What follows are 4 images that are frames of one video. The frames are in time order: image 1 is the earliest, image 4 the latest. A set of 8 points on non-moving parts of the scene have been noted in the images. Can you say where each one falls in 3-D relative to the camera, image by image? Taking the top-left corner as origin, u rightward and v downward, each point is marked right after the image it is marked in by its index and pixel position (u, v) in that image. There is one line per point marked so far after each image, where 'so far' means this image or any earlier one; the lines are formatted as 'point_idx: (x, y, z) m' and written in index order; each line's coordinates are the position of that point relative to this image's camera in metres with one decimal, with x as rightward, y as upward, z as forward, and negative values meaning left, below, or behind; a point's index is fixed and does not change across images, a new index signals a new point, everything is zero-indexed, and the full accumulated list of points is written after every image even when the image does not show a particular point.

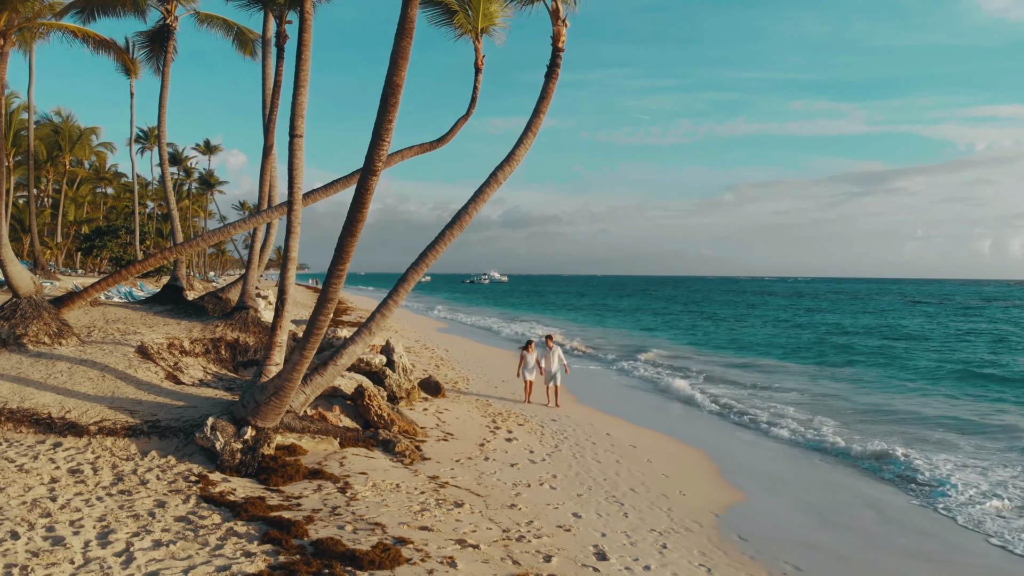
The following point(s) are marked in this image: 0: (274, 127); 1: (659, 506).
0: (-4.1, +2.7, +9.8) m
1: (+1.7, -2.6, +6.7) m
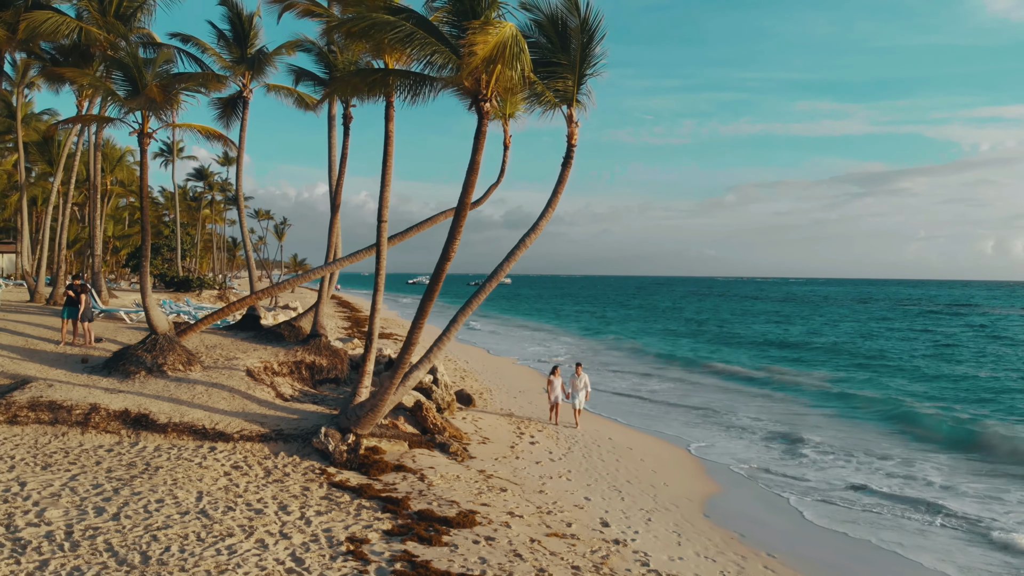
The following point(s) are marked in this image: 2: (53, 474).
0: (-3.6, +2.0, +12.1) m
1: (+2.2, -3.2, +9.0) m
2: (-5.6, -2.2, +6.9) m
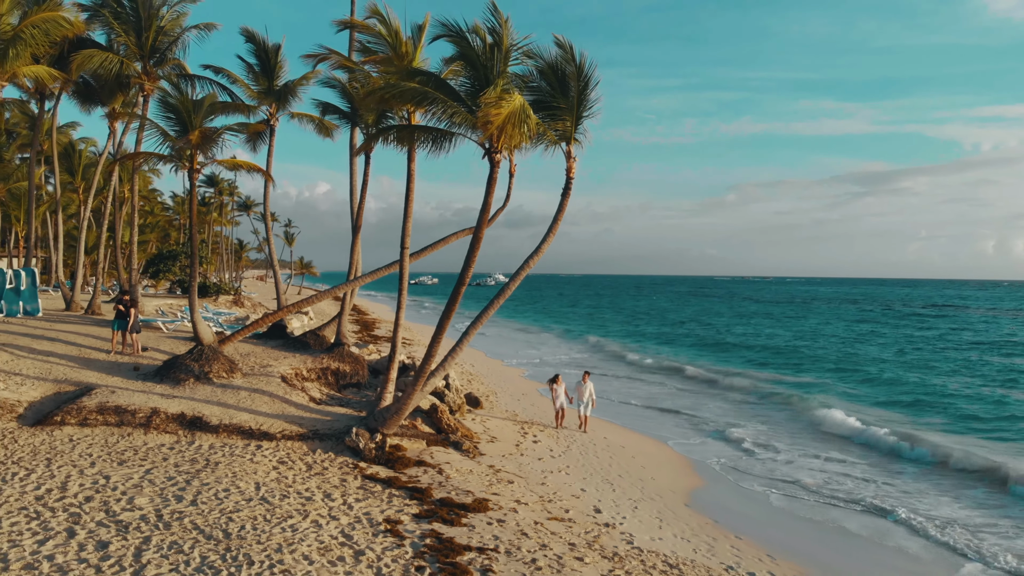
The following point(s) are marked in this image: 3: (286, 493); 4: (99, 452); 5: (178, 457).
0: (-3.5, +1.7, +13.3) m
1: (+2.3, -3.6, +10.3) m
2: (-5.5, -2.6, +8.1) m
3: (-3.1, -2.8, +7.7) m
4: (-6.3, -2.5, +8.6) m
5: (-5.1, -2.6, +8.7) m
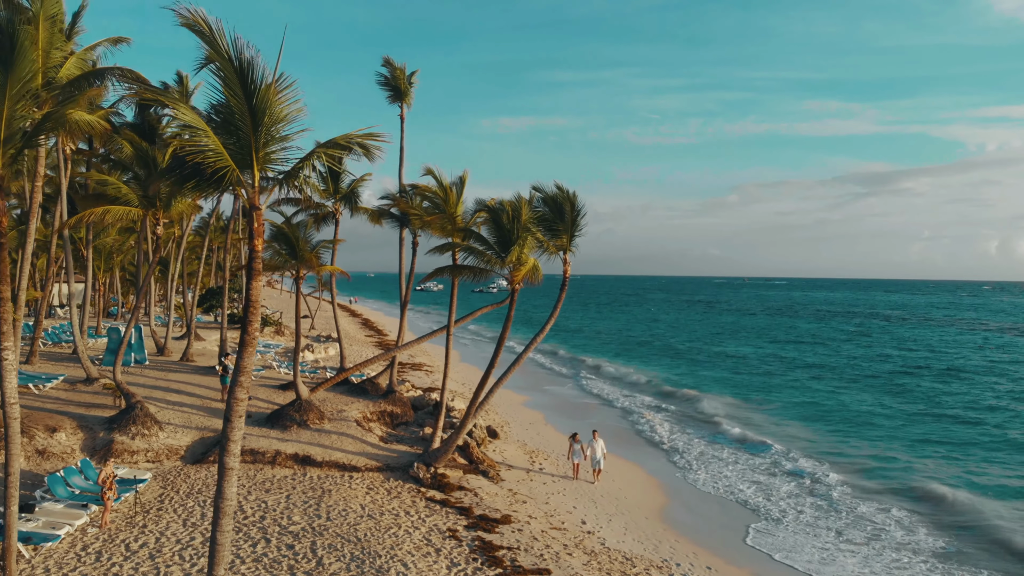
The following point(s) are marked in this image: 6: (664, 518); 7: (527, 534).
0: (-3.2, -0.2, +17.5) m
1: (+2.6, -5.5, +14.4) m
2: (-5.1, -4.5, +12.3) m
3: (-2.8, -4.7, +11.9) m
4: (-5.9, -4.4, +12.8) m
5: (-4.8, -4.5, +12.9) m
6: (+3.7, -5.7, +14.1) m
7: (+0.3, -5.0, +11.5) m
